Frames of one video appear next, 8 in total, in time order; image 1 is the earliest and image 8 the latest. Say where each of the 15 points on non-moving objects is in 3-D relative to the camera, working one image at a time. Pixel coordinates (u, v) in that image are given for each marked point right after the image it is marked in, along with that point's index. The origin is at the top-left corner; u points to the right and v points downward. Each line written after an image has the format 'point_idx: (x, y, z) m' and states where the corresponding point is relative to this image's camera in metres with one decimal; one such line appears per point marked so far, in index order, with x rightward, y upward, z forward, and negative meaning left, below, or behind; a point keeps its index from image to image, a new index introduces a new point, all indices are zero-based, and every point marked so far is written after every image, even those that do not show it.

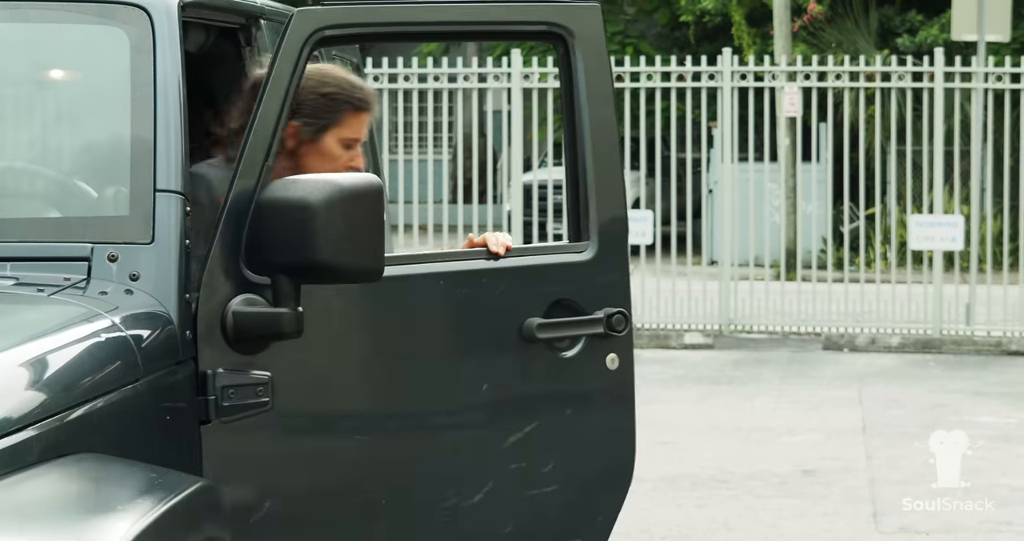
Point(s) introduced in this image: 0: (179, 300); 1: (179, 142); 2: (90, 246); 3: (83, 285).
0: (-0.6, 0.0, +3.2) m
1: (-0.7, +0.3, +3.3) m
2: (-0.8, 0.0, +3.2) m
3: (-0.8, 0.0, +3.1) m
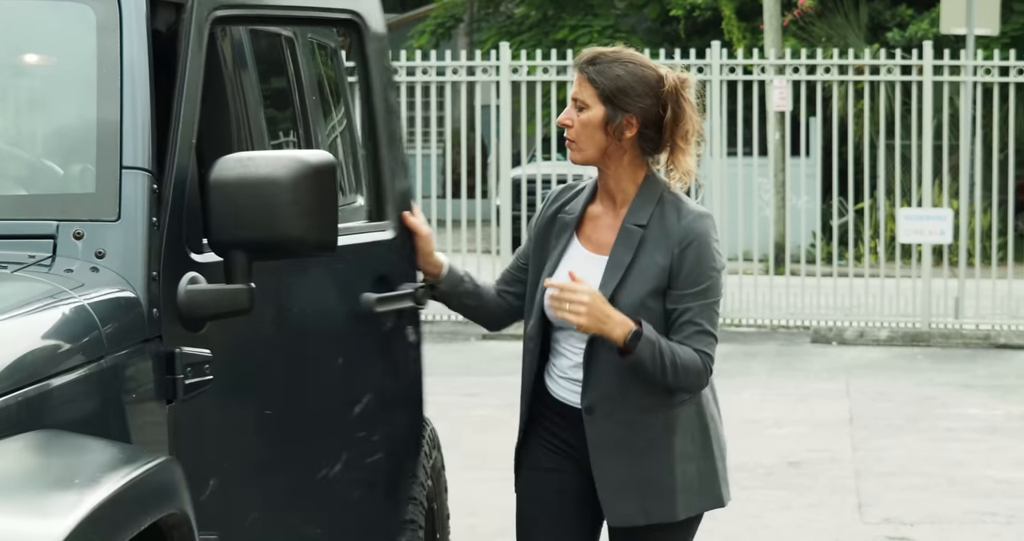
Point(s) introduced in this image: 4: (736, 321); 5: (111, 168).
0: (-0.7, 0.0, +3.1) m
1: (-0.7, +0.3, +3.2) m
2: (-0.9, +0.1, +3.1) m
3: (-0.8, 0.0, +3.1) m
4: (+2.1, -0.5, +15.8) m
5: (-0.8, +0.2, +3.2) m
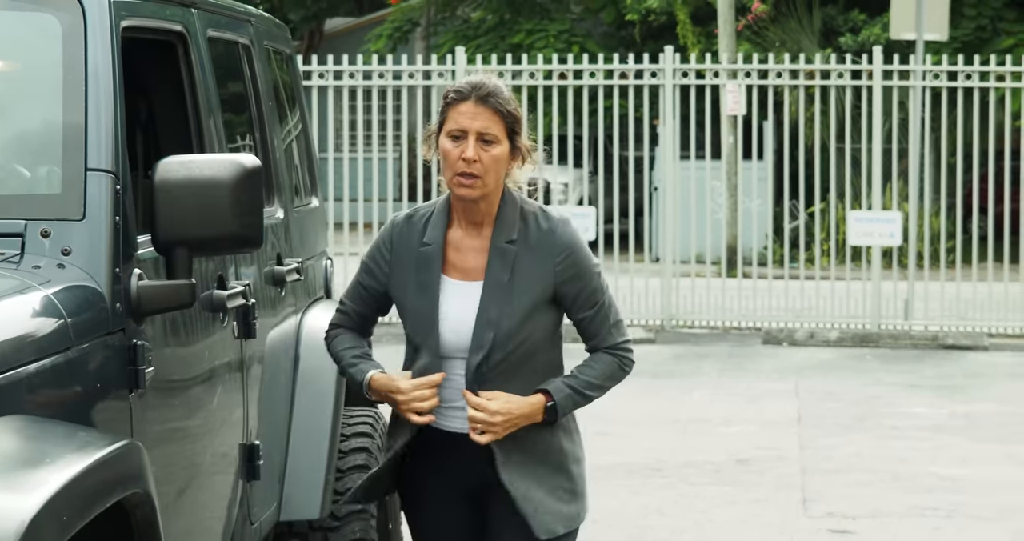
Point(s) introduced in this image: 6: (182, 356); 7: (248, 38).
0: (-0.8, 0.0, +3.3) m
1: (-0.8, +0.3, +3.4) m
2: (-1.0, +0.1, +3.3) m
3: (-1.0, 0.0, +3.2) m
4: (+1.7, -0.5, +16.0) m
5: (-0.9, +0.2, +3.3) m
6: (-0.7, -0.2, +3.7) m
7: (-0.7, +0.7, +4.7) m
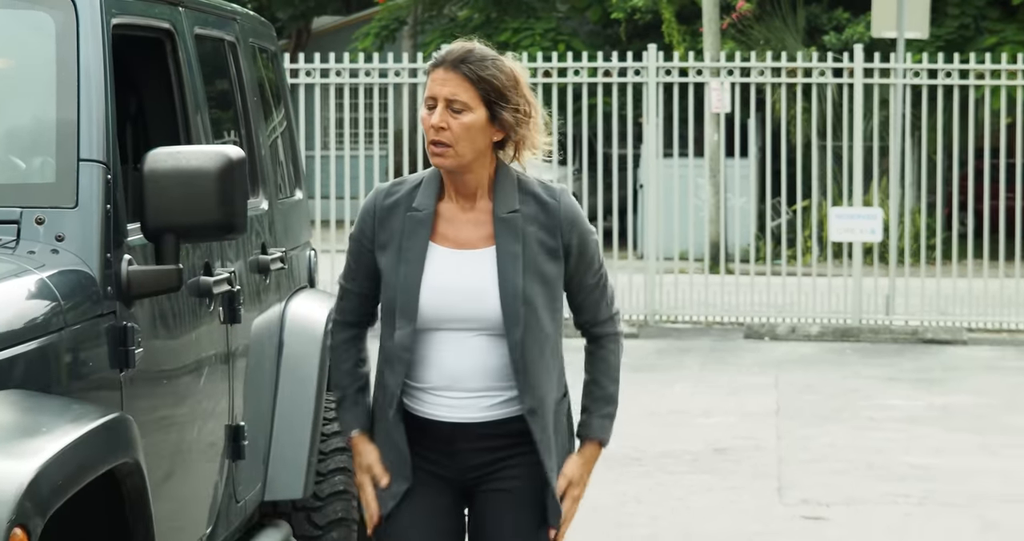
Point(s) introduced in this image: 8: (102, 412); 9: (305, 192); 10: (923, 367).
0: (-0.8, 0.0, +3.4) m
1: (-0.9, +0.3, +3.6) m
2: (-1.0, +0.1, +3.5) m
3: (-1.0, +0.1, +3.4) m
4: (+1.5, -0.5, +16.2) m
5: (-0.9, +0.2, +3.5) m
6: (-0.8, -0.2, +3.9) m
7: (-0.8, +0.7, +4.8) m
8: (-0.8, -0.3, +3.1) m
9: (-0.7, +0.3, +5.7) m
10: (+3.3, -0.8, +13.7) m
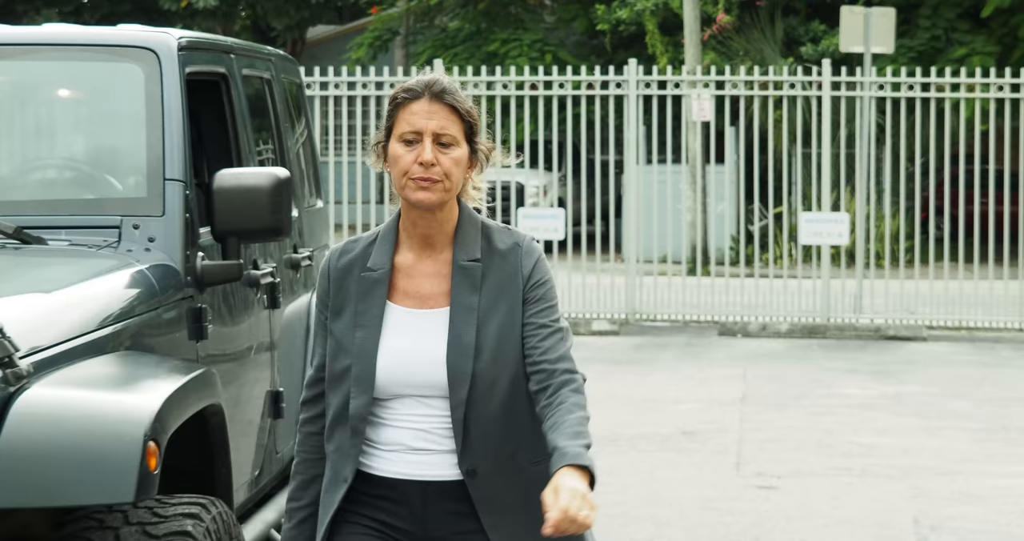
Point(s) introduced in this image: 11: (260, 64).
0: (-0.9, 0.0, +4.4) m
1: (-0.9, +0.3, +4.6) m
2: (-1.1, +0.1, +4.5) m
3: (-1.0, +0.1, +4.4) m
4: (+1.4, -0.5, +17.2) m
5: (-1.0, +0.2, +4.5) m
6: (-0.8, -0.2, +4.9) m
7: (-0.8, +0.7, +5.8) m
8: (-0.8, -0.2, +4.1) m
9: (-0.7, +0.3, +6.7) m
10: (+3.2, -0.8, +14.7) m
11: (-0.9, +0.7, +5.7) m
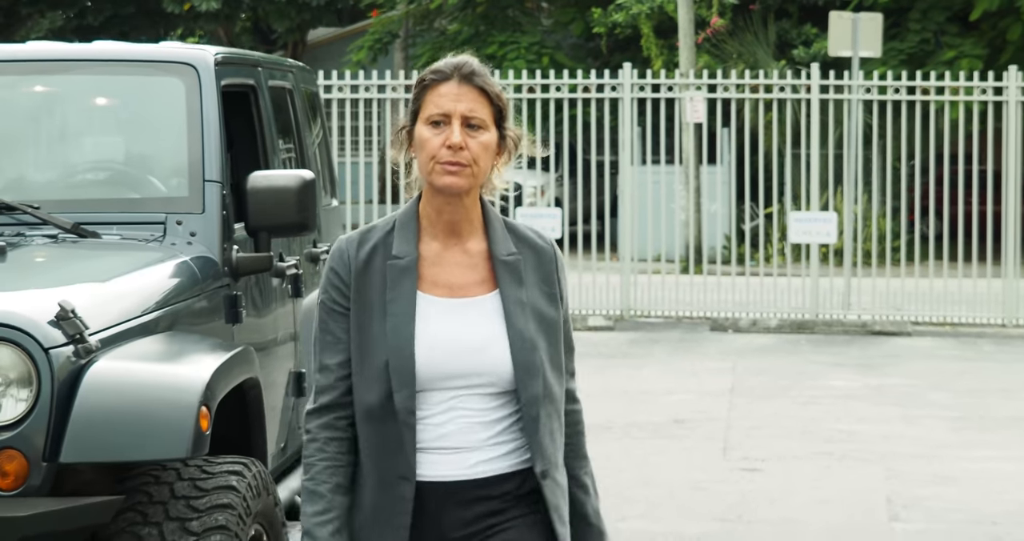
0: (-0.9, +0.1, +5.0) m
1: (-0.9, +0.4, +5.1) m
2: (-1.1, +0.2, +5.0) m
3: (-1.0, +0.1, +4.9) m
4: (+1.4, -0.4, +17.8) m
5: (-1.0, +0.3, +5.0) m
6: (-0.8, -0.2, +5.4) m
7: (-0.8, +0.7, +6.4) m
8: (-0.8, -0.2, +4.7) m
9: (-0.8, +0.3, +7.3) m
10: (+3.2, -0.8, +15.3) m
11: (-0.9, +0.7, +6.3) m
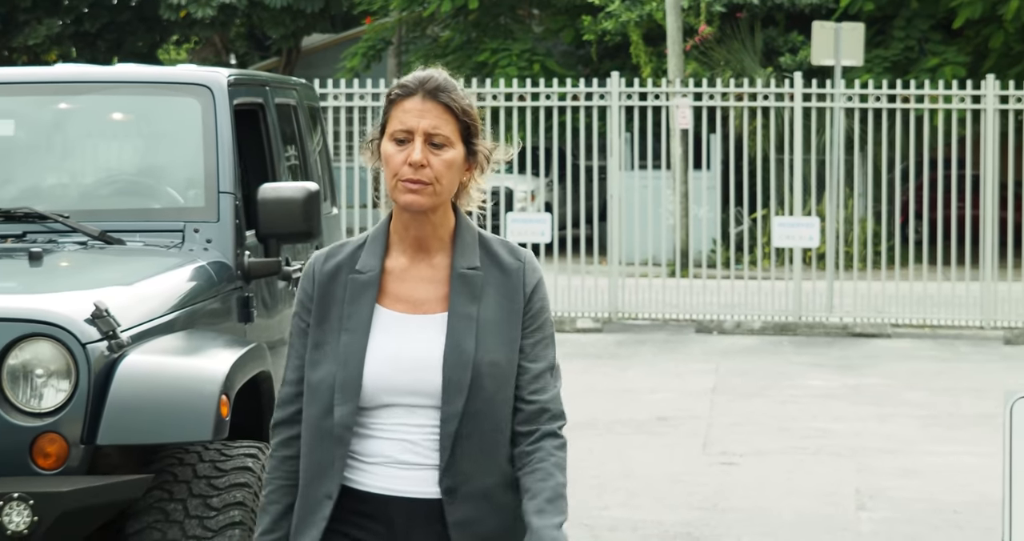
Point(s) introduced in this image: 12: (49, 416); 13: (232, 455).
0: (-0.9, +0.1, +5.5) m
1: (-1.0, +0.4, +5.6) m
2: (-1.1, +0.2, +5.5) m
3: (-1.1, +0.1, +5.4) m
4: (+1.3, -0.5, +18.3) m
5: (-1.0, +0.3, +5.5) m
6: (-0.9, -0.2, +5.9) m
7: (-0.9, +0.7, +6.9) m
8: (-0.8, -0.2, +5.2) m
9: (-0.8, +0.3, +7.7) m
10: (+3.1, -0.8, +15.8) m
11: (-0.9, +0.7, +6.8) m
12: (-1.2, -0.4, +4.4) m
13: (-0.8, -0.5, +4.8) m
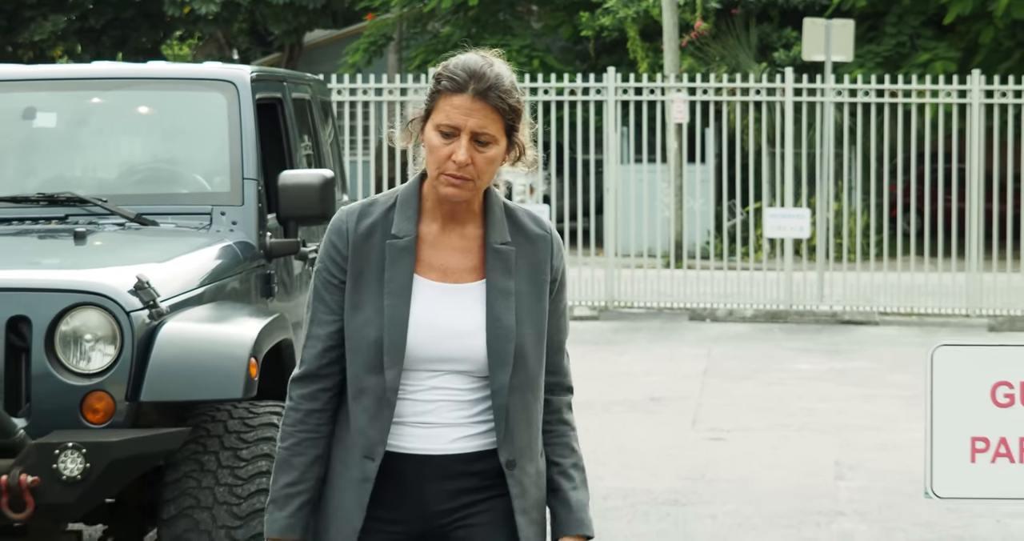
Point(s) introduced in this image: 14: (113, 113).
0: (-0.9, +0.1, +6.0) m
1: (-1.0, +0.4, +6.1) m
2: (-1.1, +0.2, +6.0) m
3: (-1.1, +0.2, +5.9) m
4: (+1.3, -0.4, +18.8) m
5: (-1.0, +0.3, +6.0) m
6: (-0.9, -0.1, +6.4) m
7: (-0.9, +0.8, +7.4) m
8: (-0.8, -0.2, +5.7) m
9: (-0.8, +0.4, +8.3) m
10: (+3.1, -0.7, +16.3) m
11: (-0.9, +0.8, +7.3) m
12: (-1.2, -0.3, +4.9) m
13: (-0.8, -0.5, +5.4) m
14: (-1.5, +0.6, +6.3) m
